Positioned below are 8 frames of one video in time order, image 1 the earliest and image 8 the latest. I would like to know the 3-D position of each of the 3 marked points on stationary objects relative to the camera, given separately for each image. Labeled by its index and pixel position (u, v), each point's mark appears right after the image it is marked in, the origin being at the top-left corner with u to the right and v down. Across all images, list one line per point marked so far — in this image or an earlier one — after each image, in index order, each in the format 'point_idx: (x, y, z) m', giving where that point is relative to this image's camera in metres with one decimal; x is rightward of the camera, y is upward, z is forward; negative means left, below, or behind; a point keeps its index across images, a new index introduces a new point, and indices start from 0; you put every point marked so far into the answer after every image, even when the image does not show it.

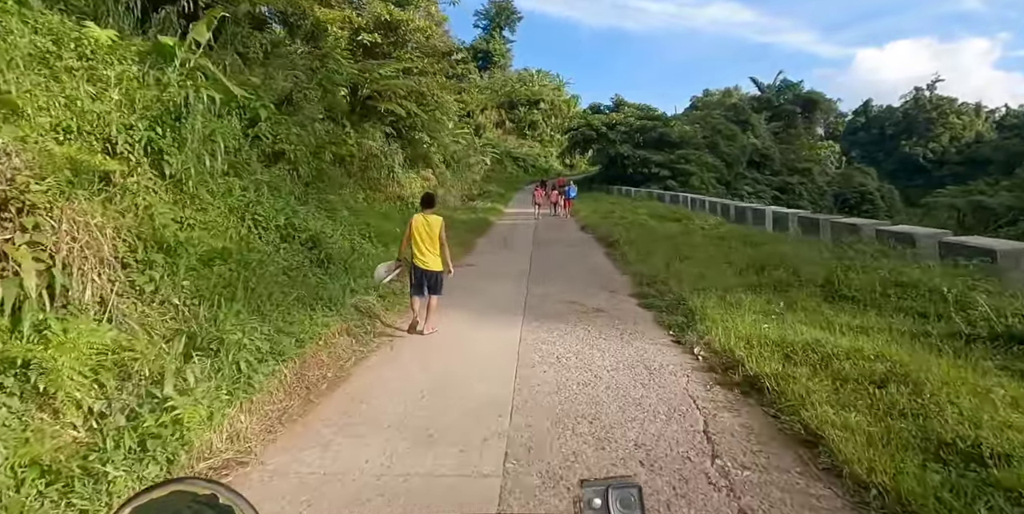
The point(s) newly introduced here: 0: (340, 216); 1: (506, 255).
0: (-3.0, +0.7, +10.5) m
1: (0.0, +0.1, +11.2) m
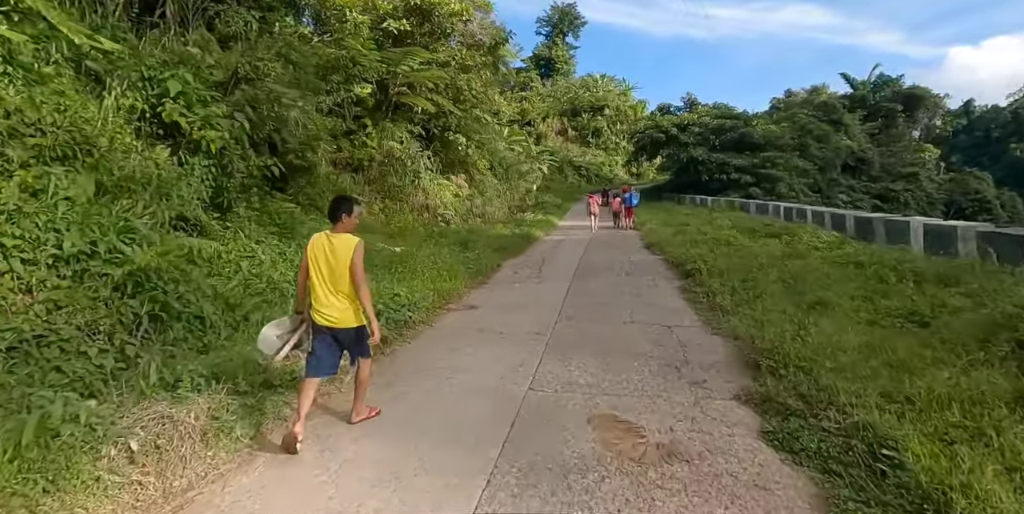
0: (-2.7, +0.3, +7.4) m
1: (+0.4, -0.3, +7.8) m
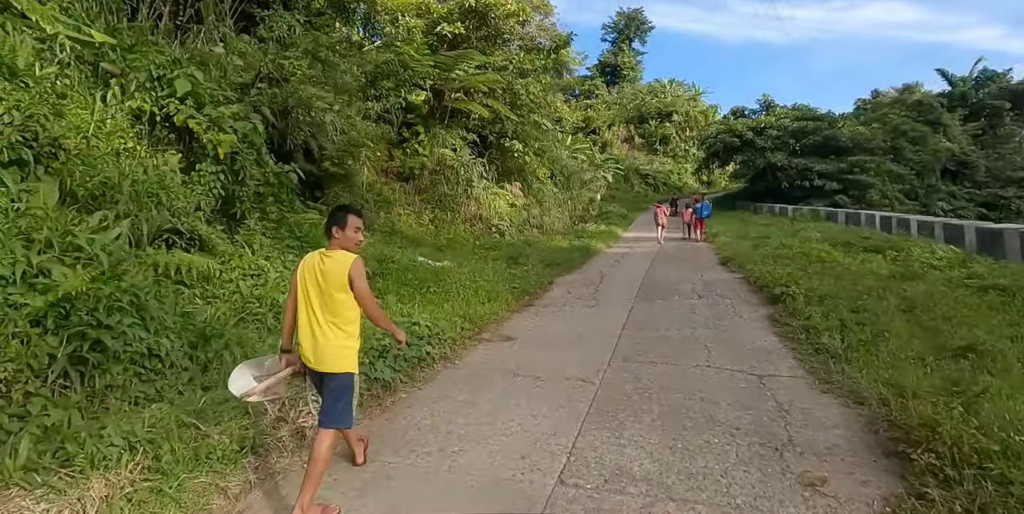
0: (-2.2, +0.1, +6.6) m
1: (+0.9, -0.6, +6.7) m
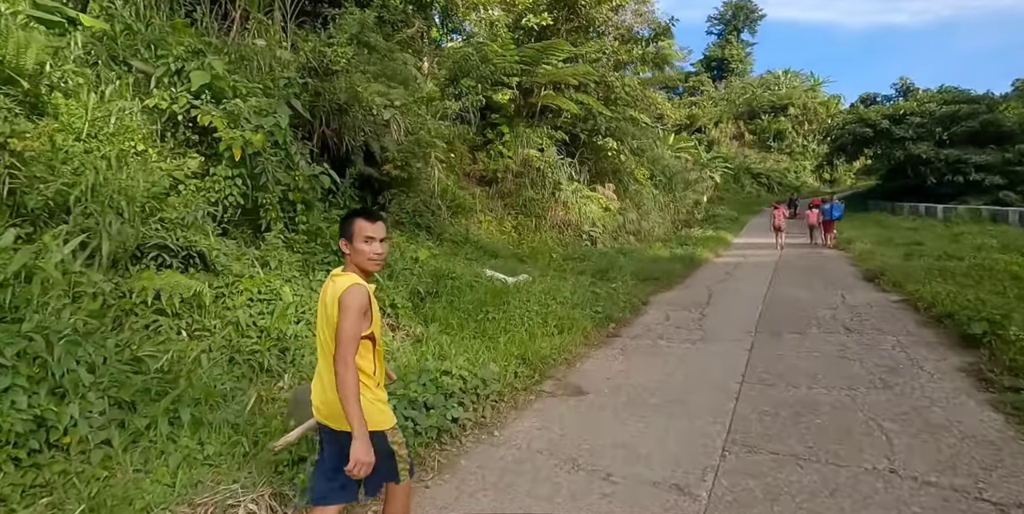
0: (-1.4, -0.1, +5.6) m
1: (+1.6, -0.7, +5.1) m
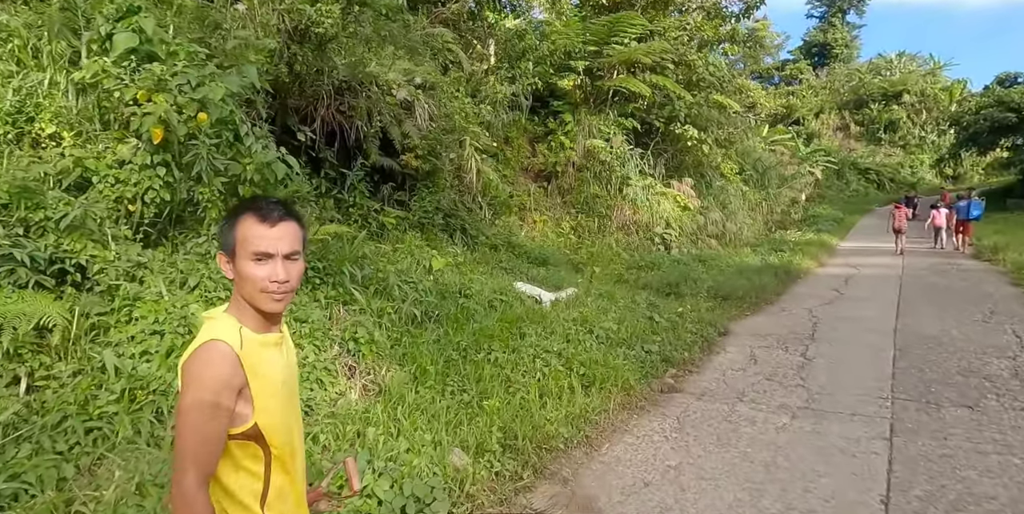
0: (-1.3, -0.2, +4.3) m
1: (+1.7, -0.9, +3.4) m
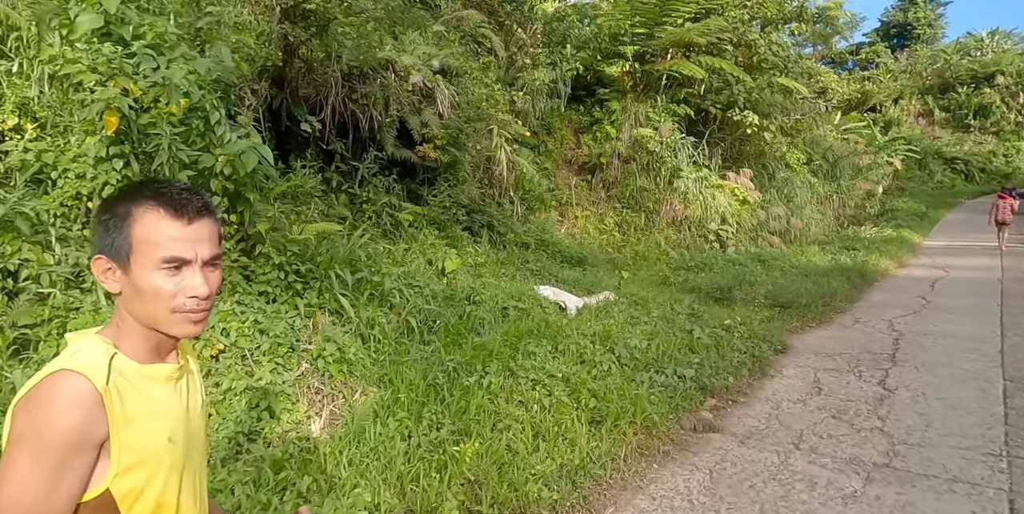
0: (-1.2, -0.2, +3.8) m
1: (+1.6, -0.9, +2.6) m
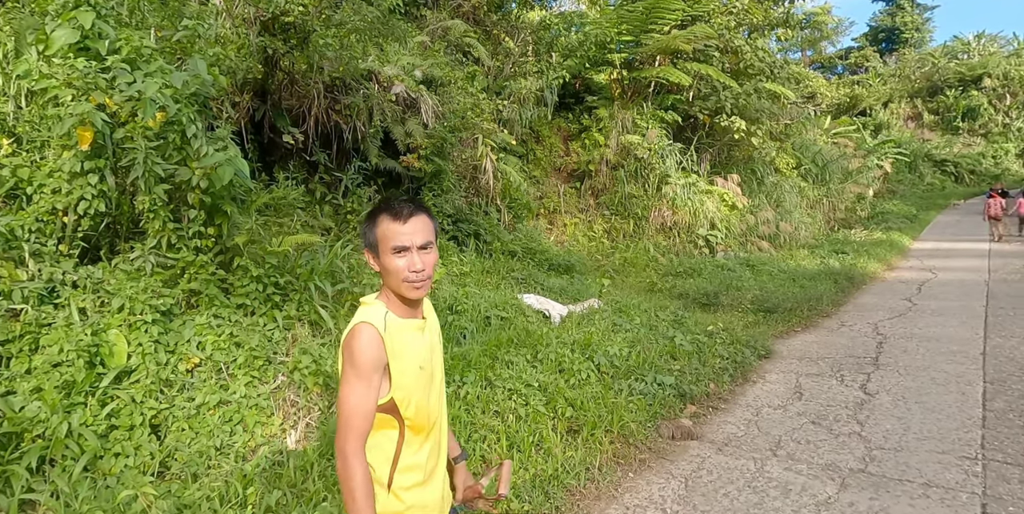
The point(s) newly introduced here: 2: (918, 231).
0: (-1.4, -0.2, +3.8) m
1: (+1.5, -0.9, +2.6) m
2: (+9.9, +0.7, +14.4) m
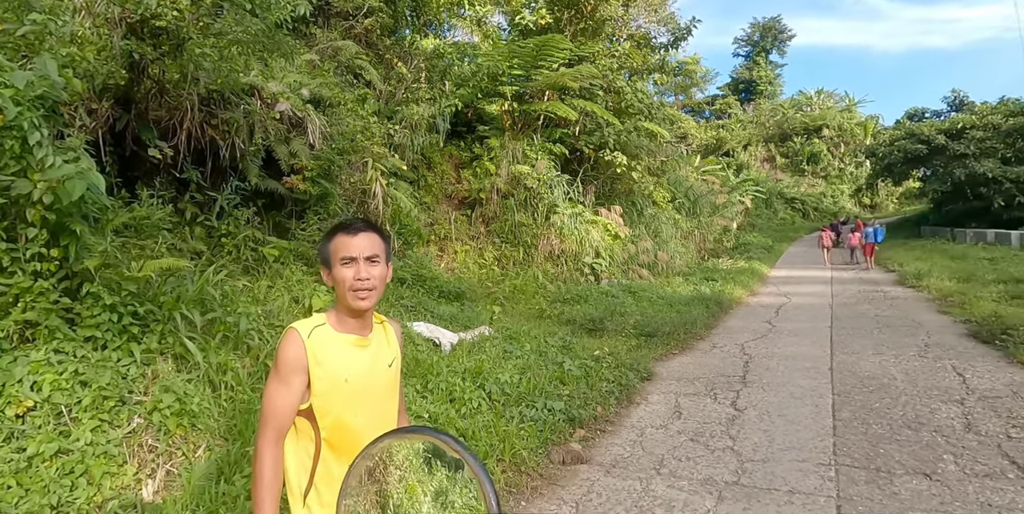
0: (-2.0, -0.4, +3.4) m
1: (+1.0, -1.0, +2.7) m
2: (+7.1, -0.1, +15.9) m
